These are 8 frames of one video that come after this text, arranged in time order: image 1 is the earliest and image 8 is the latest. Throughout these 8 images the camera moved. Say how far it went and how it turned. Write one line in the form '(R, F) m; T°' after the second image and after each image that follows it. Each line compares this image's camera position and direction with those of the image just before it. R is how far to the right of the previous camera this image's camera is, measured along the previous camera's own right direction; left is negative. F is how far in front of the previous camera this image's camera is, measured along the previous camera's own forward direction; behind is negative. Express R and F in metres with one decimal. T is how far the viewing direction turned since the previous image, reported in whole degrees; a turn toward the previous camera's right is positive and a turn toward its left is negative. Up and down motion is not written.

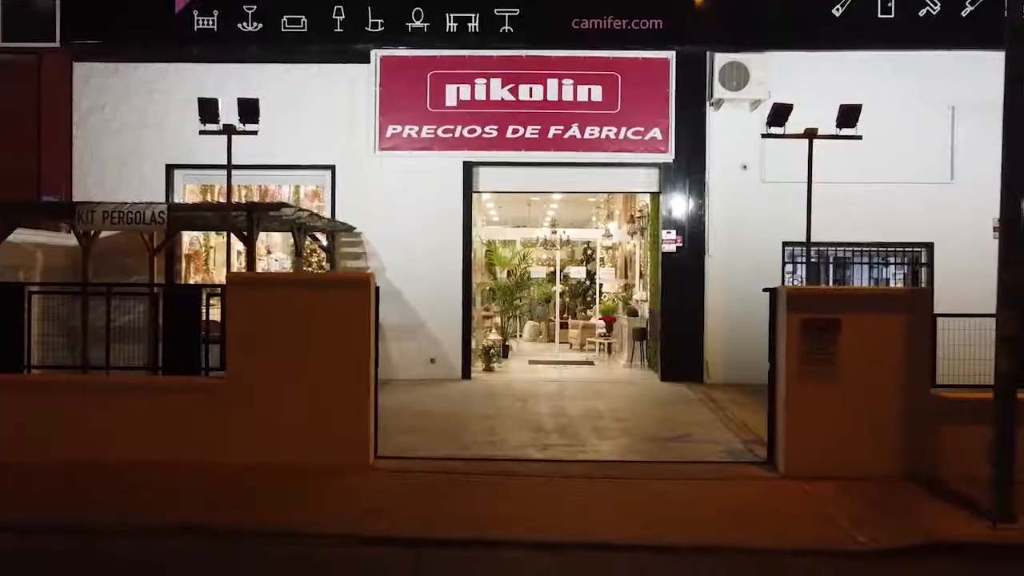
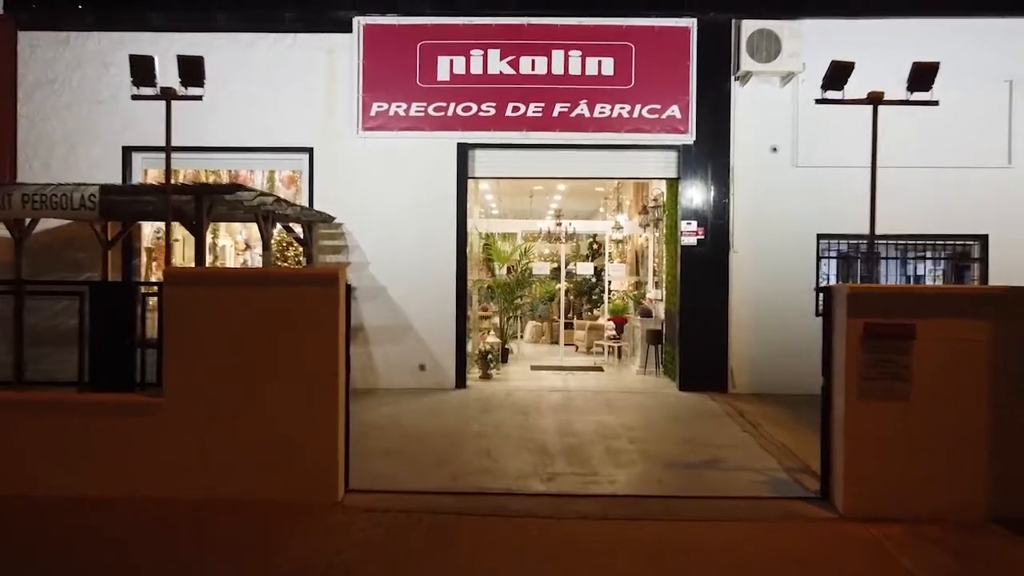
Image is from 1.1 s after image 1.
(0.0, +1.1) m; 0°
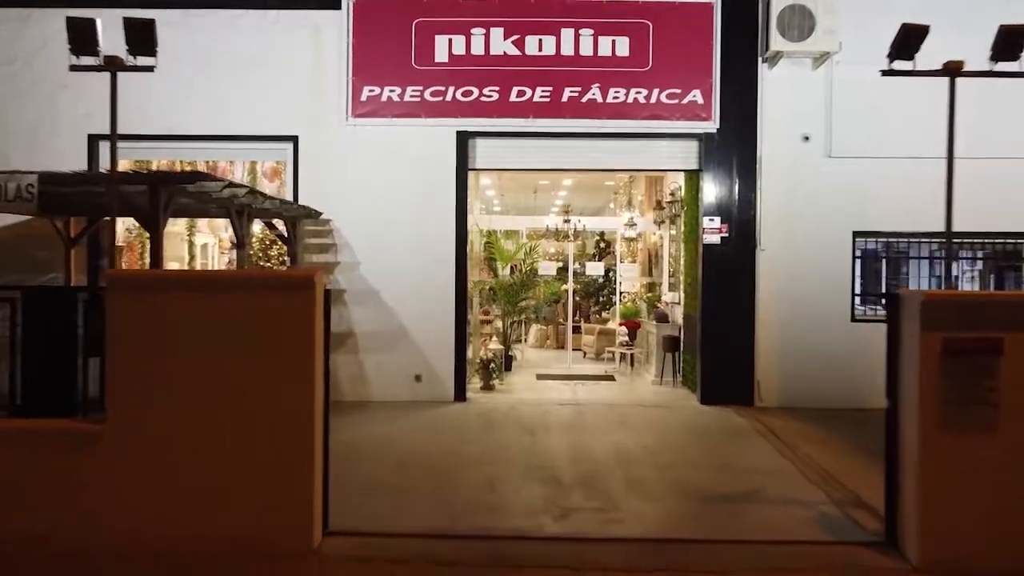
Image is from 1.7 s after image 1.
(0.0, +0.8) m; 0°
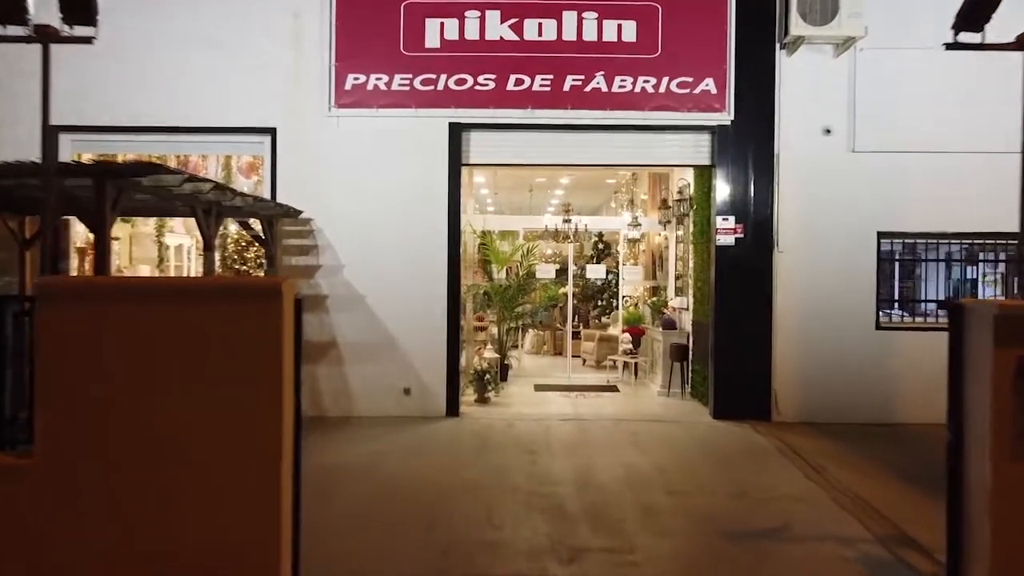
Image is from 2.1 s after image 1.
(0.0, +0.6) m; +1°
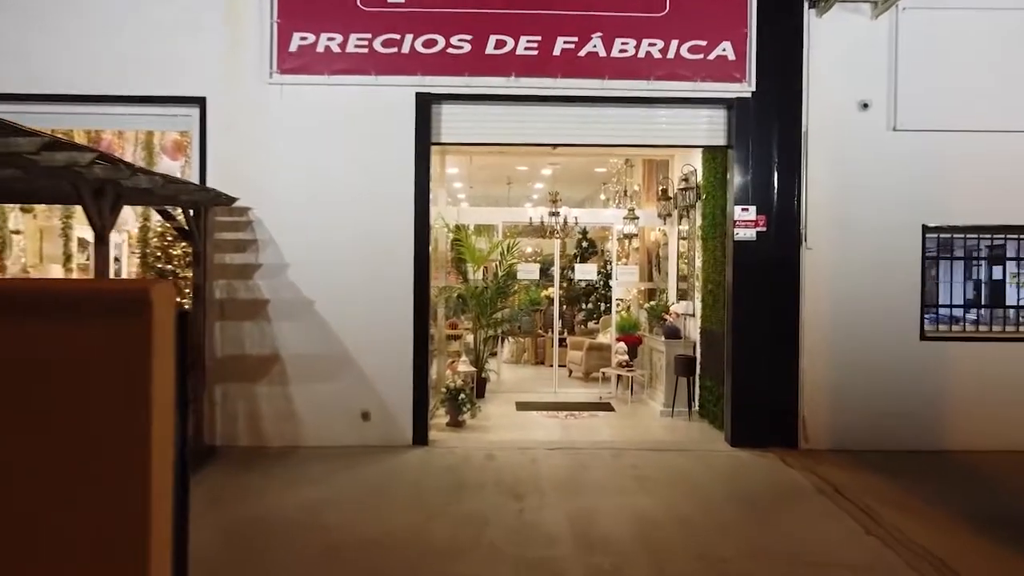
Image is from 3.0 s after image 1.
(-0.1, +1.2) m; +2°
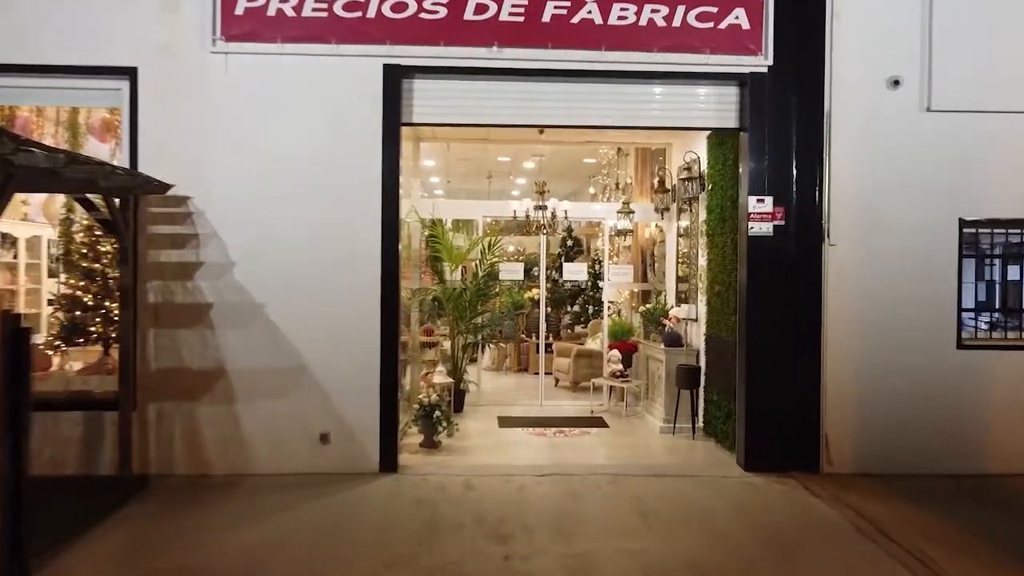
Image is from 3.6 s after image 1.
(0.0, +0.8) m; +1°
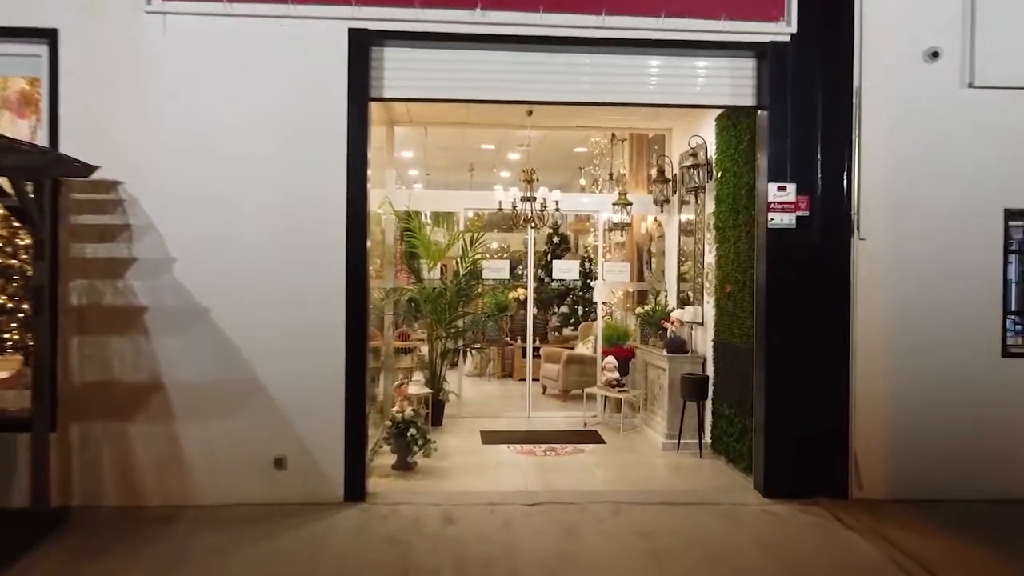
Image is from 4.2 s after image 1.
(0.0, +0.7) m; +1°
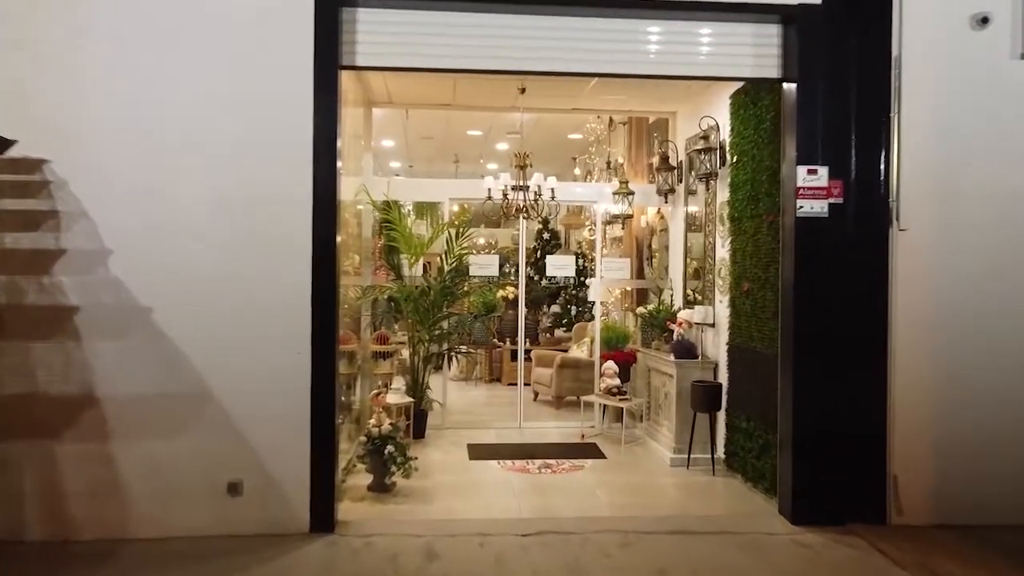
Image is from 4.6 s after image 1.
(0.0, +0.6) m; +1°
